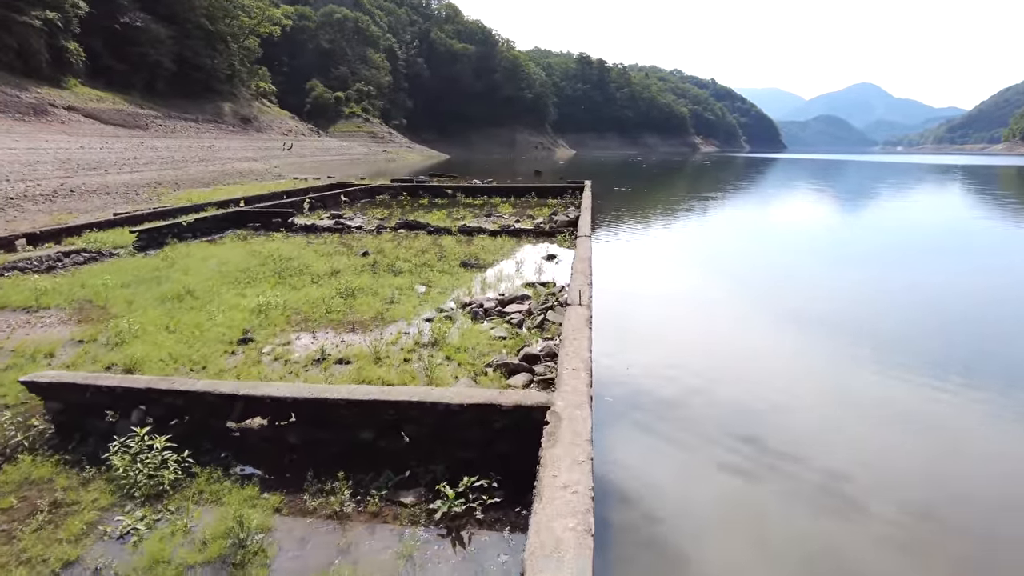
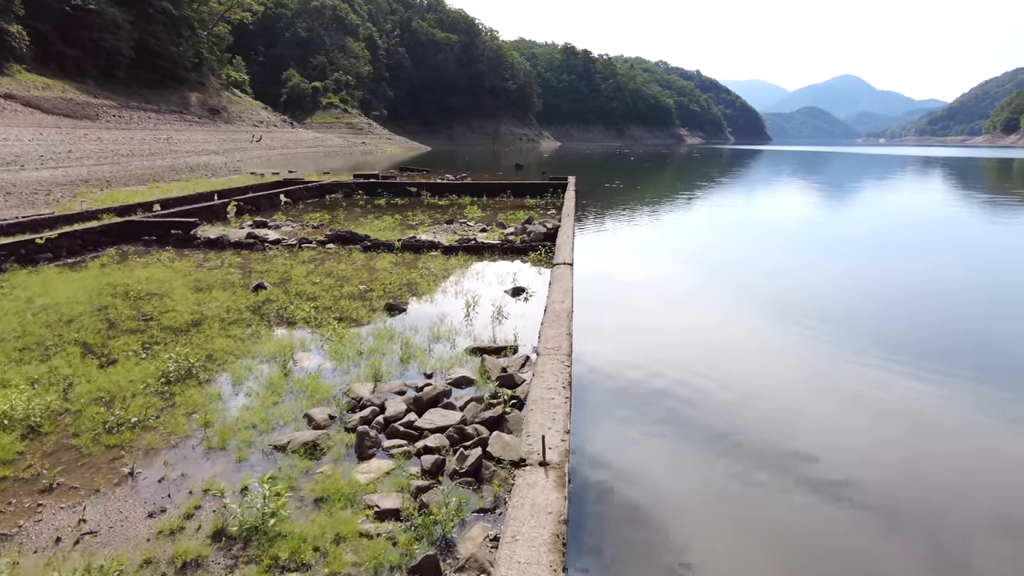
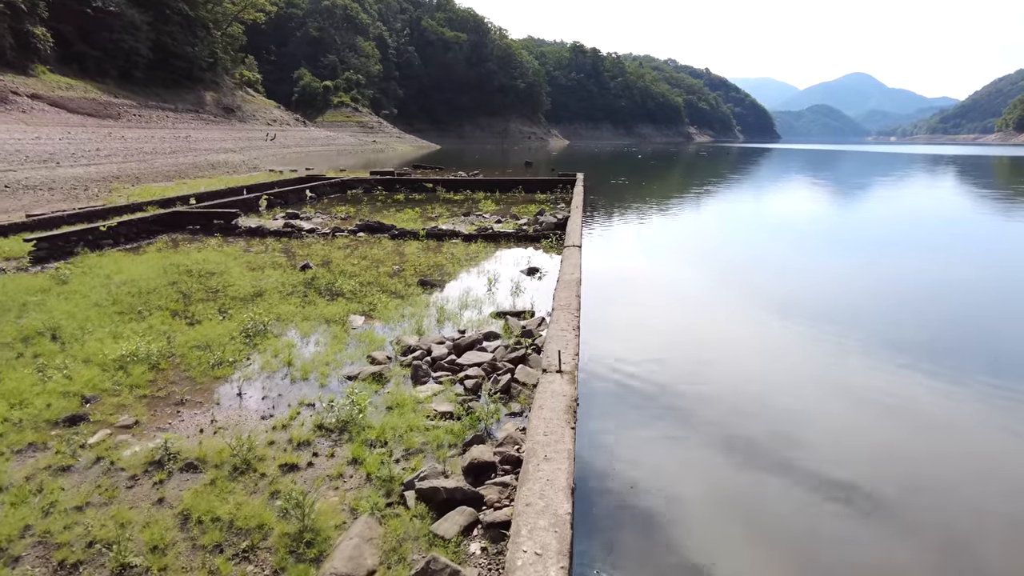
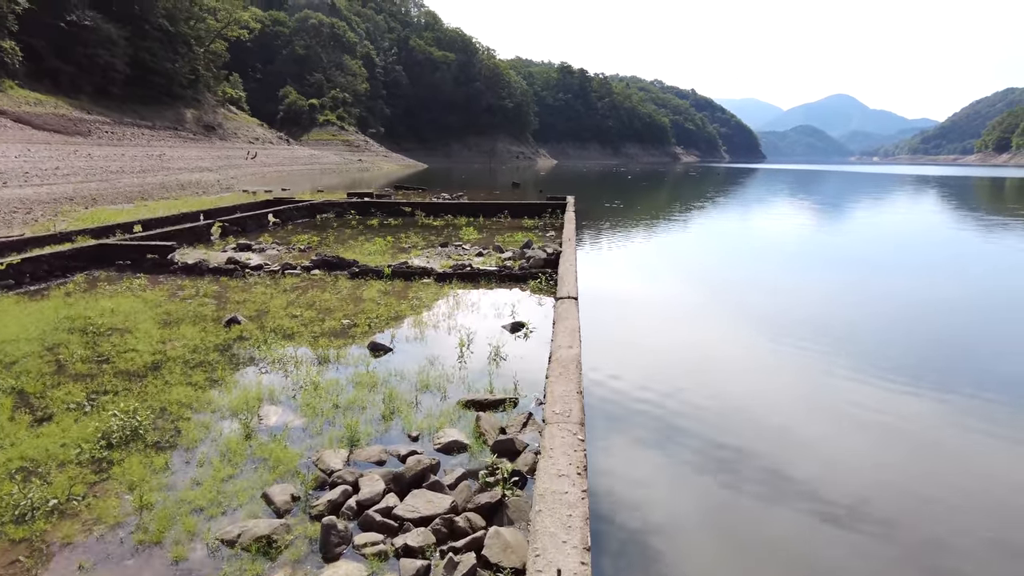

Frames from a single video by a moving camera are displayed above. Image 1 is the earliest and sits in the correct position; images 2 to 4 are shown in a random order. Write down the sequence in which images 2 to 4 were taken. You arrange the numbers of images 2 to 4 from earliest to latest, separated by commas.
3, 2, 4
